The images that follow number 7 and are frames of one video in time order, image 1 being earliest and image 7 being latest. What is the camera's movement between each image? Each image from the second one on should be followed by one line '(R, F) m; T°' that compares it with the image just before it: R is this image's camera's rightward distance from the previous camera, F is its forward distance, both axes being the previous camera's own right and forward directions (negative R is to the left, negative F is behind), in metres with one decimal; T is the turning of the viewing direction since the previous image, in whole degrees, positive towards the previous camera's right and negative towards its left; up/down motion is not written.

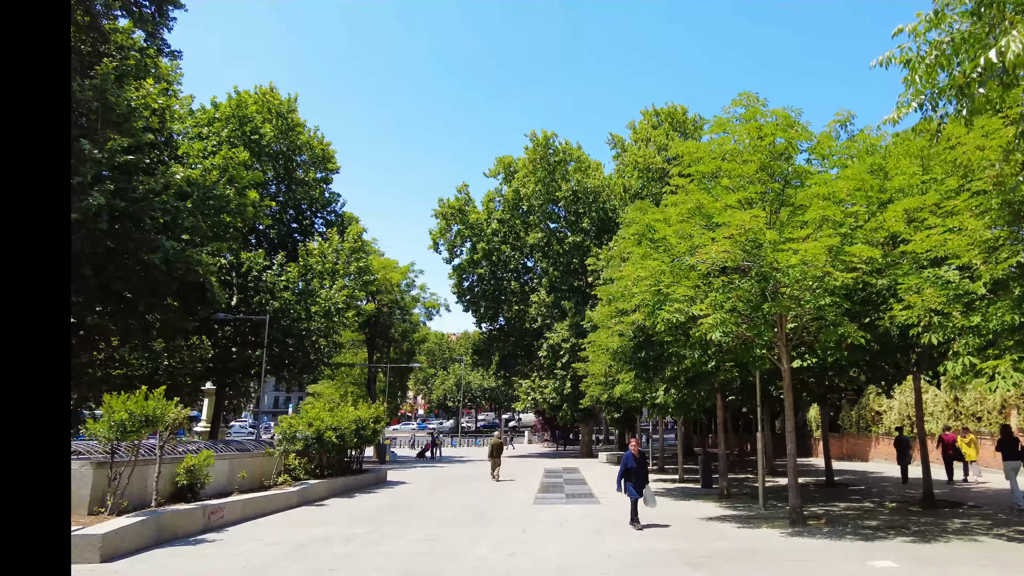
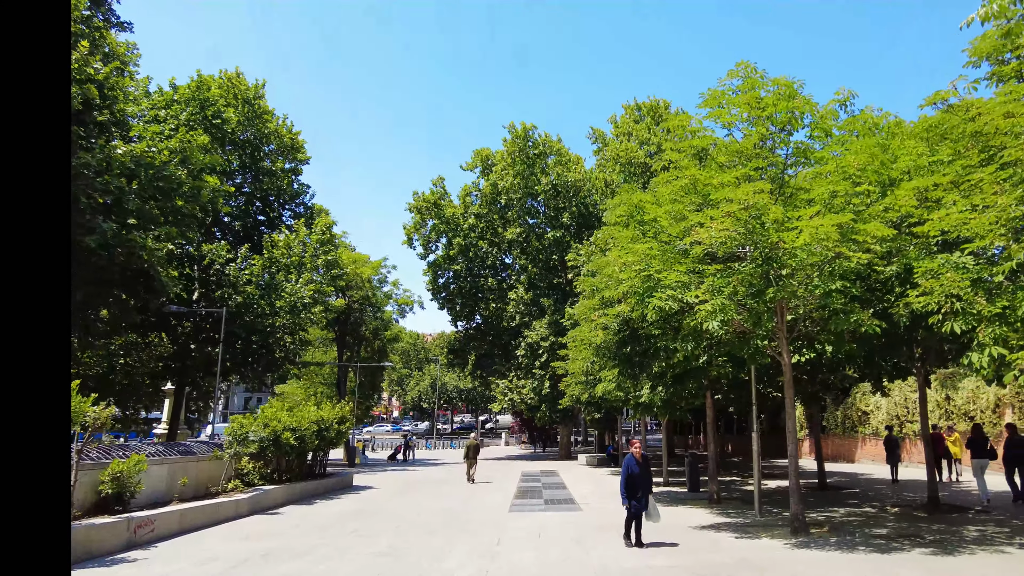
(+0.1, +1.3) m; +2°
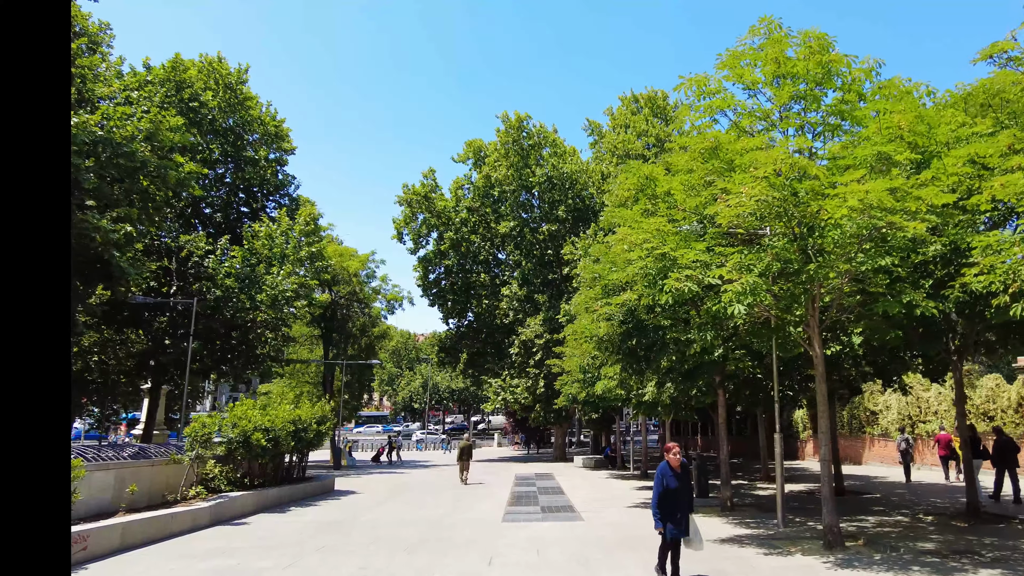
(0.0, +1.5) m; +1°
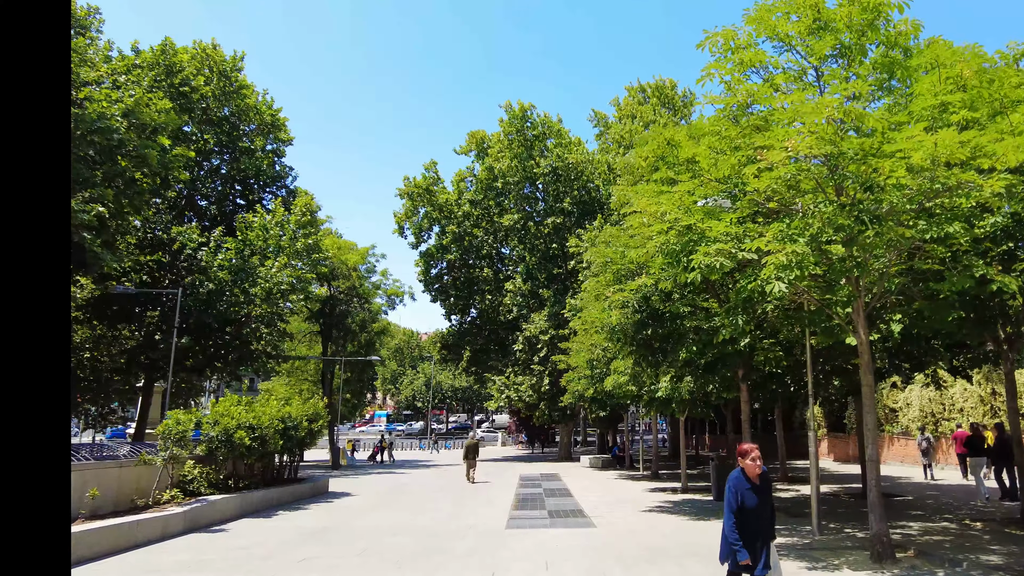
(0.0, +1.2) m; 0°
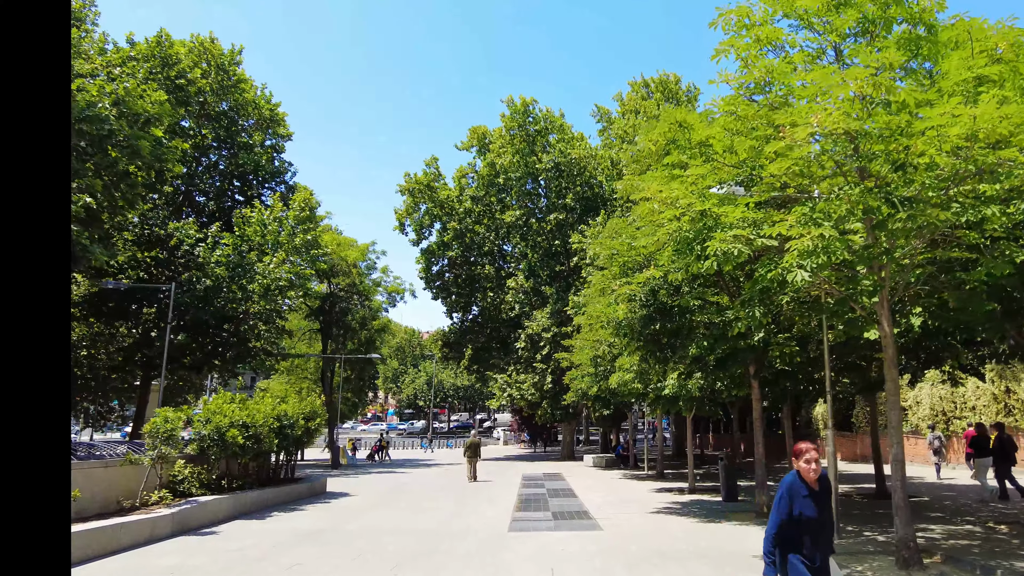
(0.0, +0.5) m; 0°
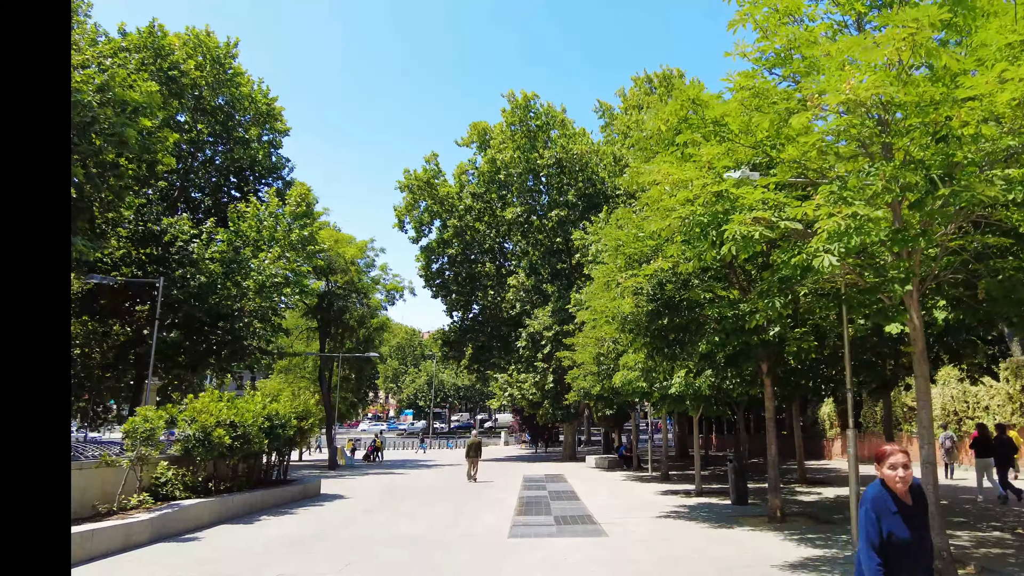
(0.0, +0.6) m; 0°
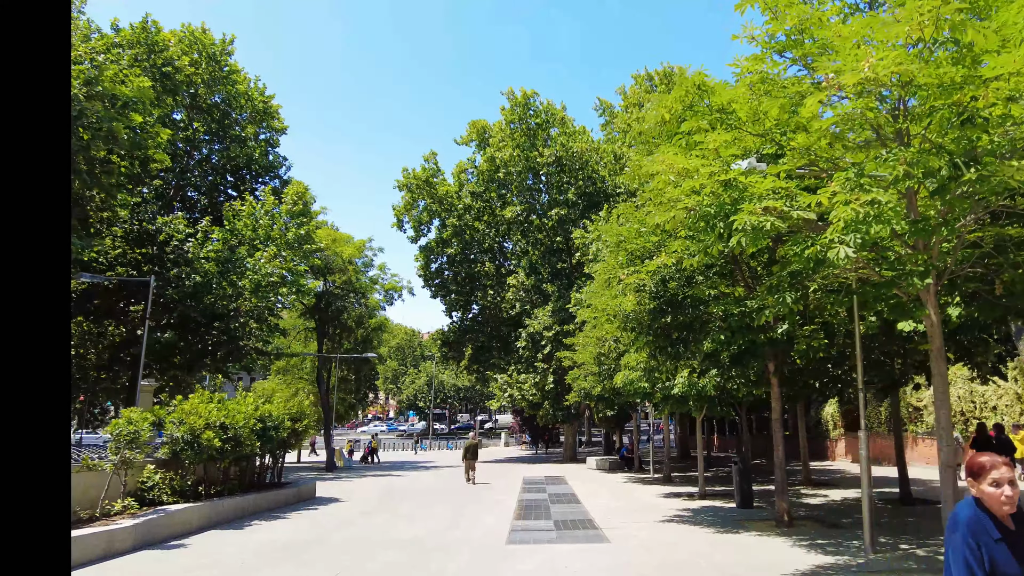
(0.0, +0.4) m; 0°
